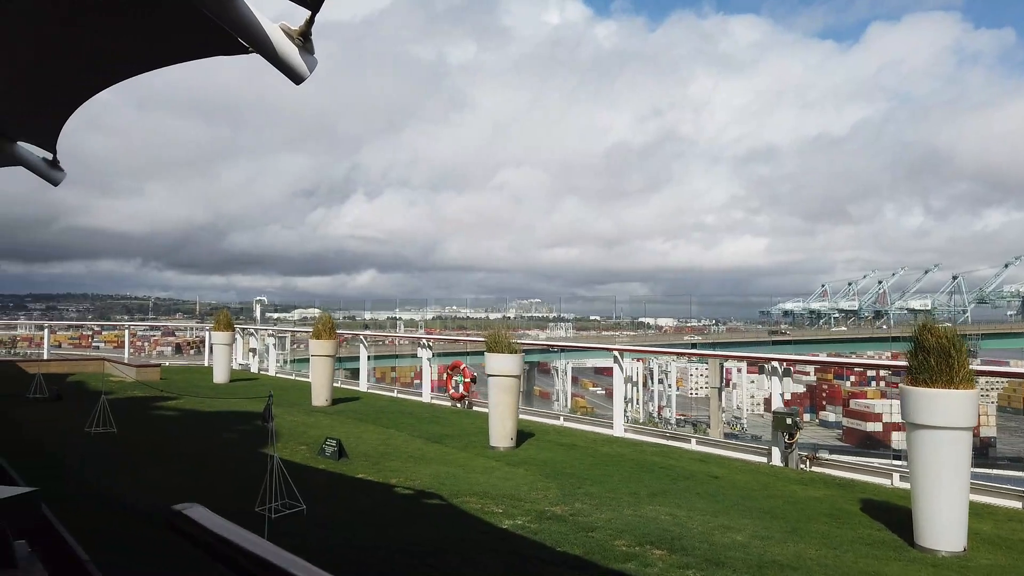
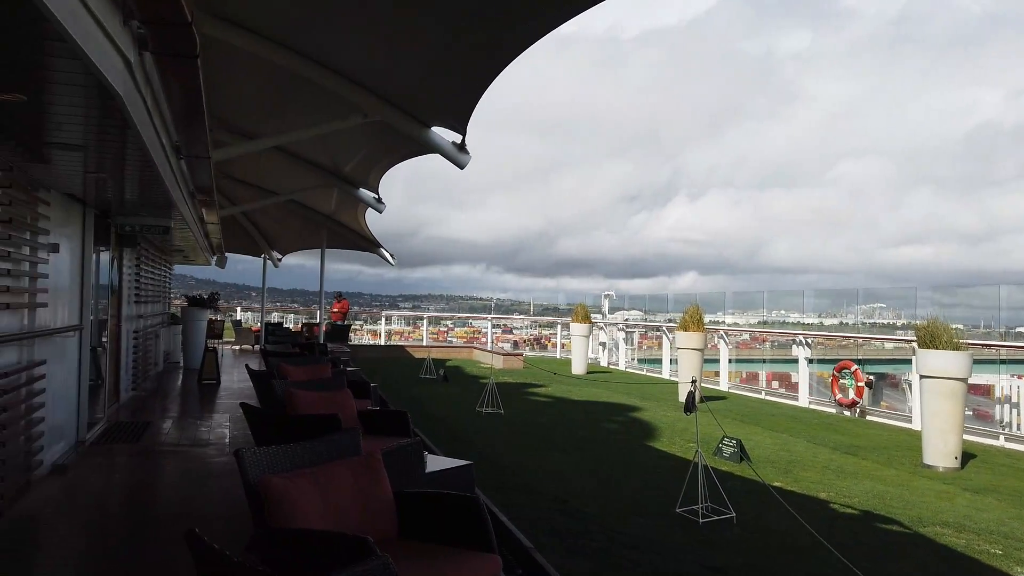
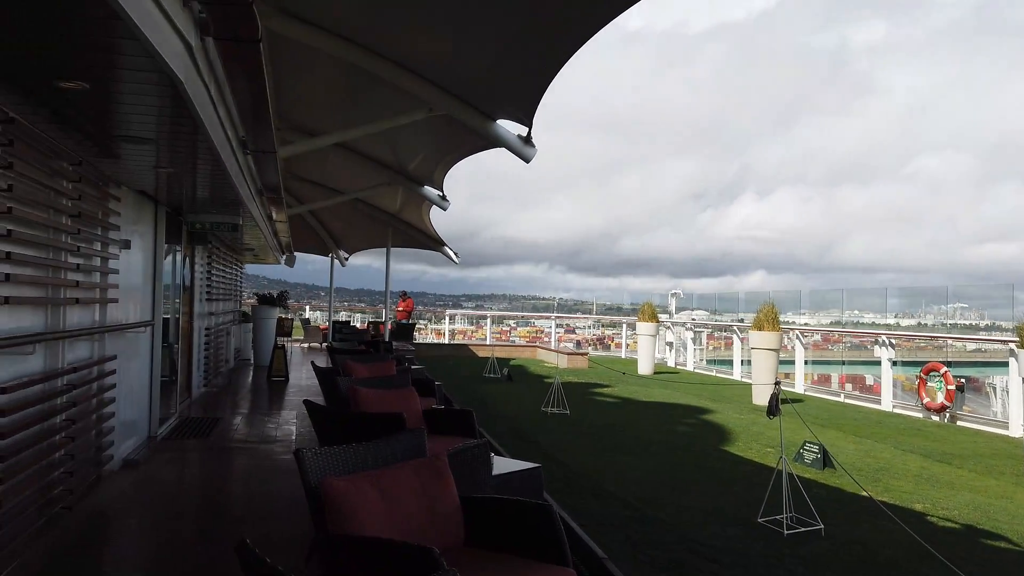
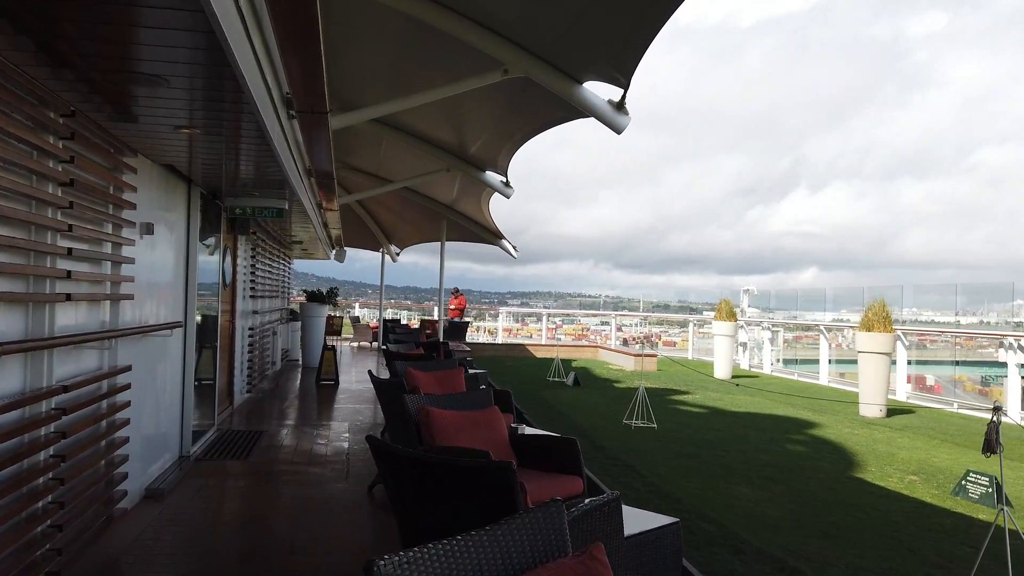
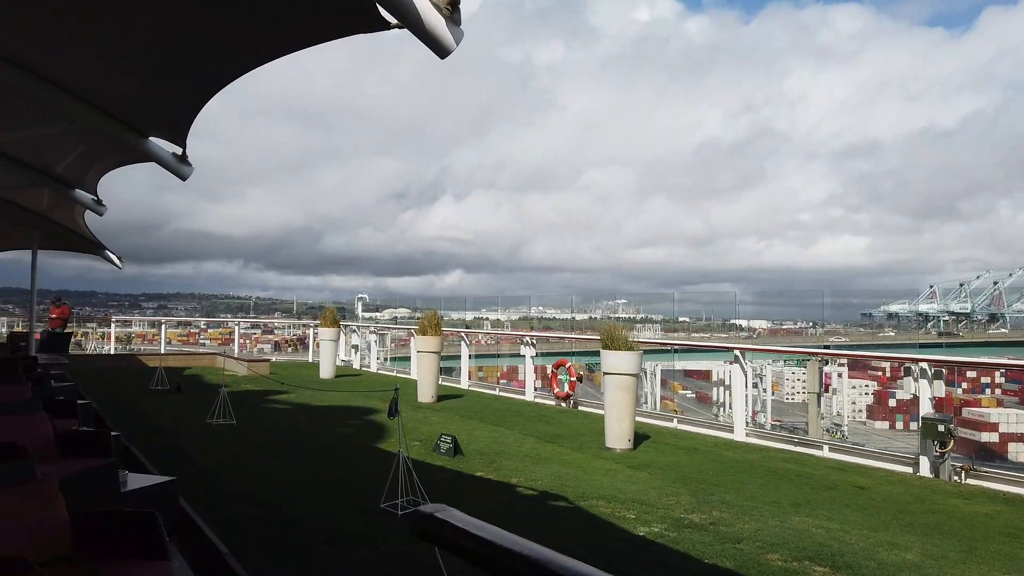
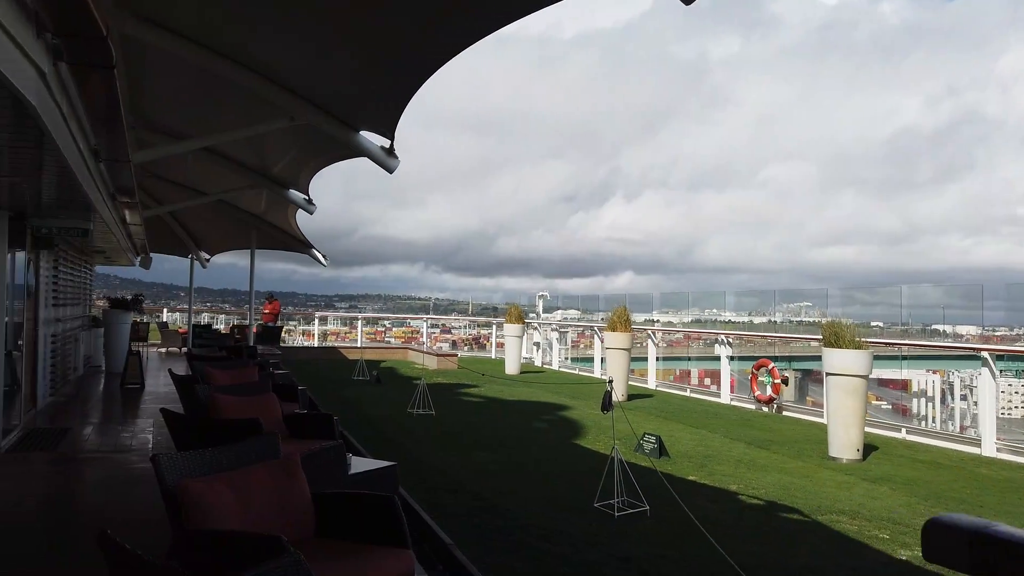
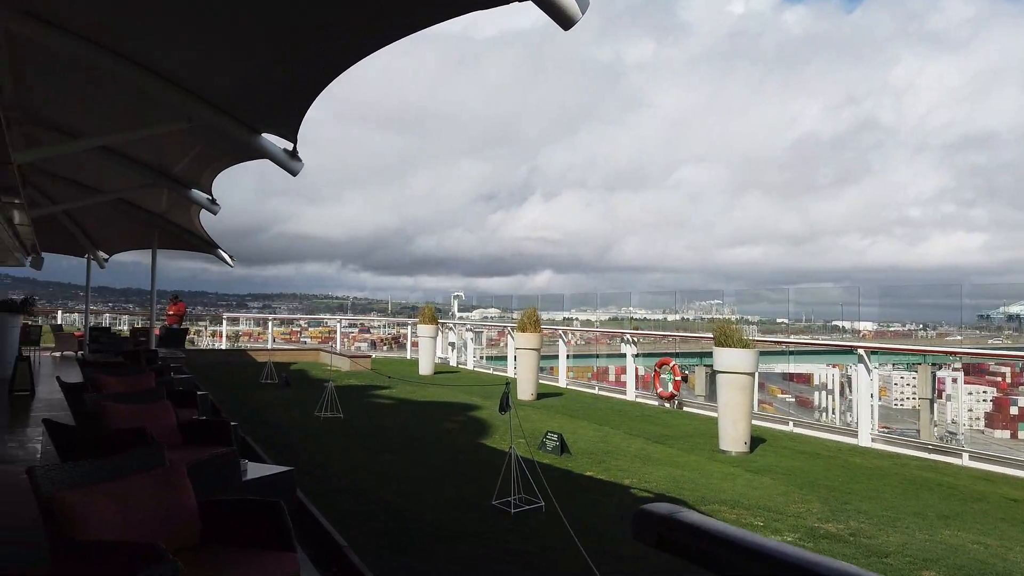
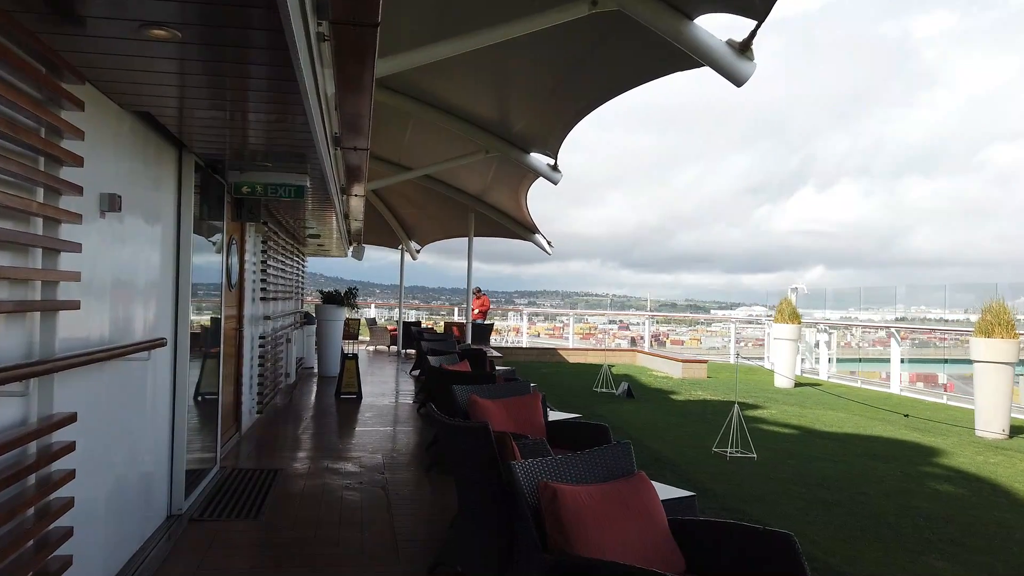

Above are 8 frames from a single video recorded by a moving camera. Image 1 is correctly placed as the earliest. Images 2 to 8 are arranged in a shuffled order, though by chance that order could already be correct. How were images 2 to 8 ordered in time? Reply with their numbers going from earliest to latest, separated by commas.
5, 7, 6, 2, 3, 4, 8
